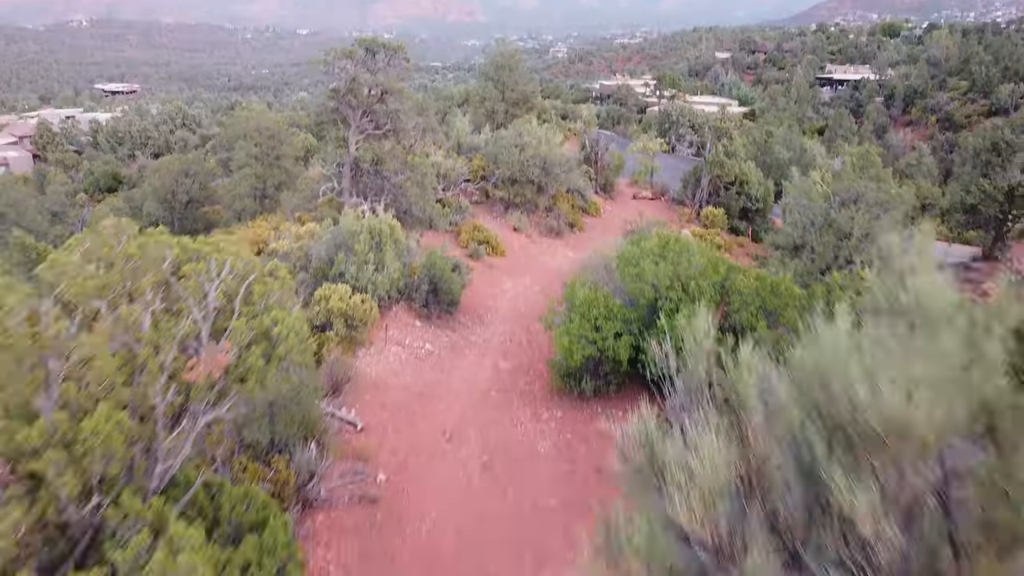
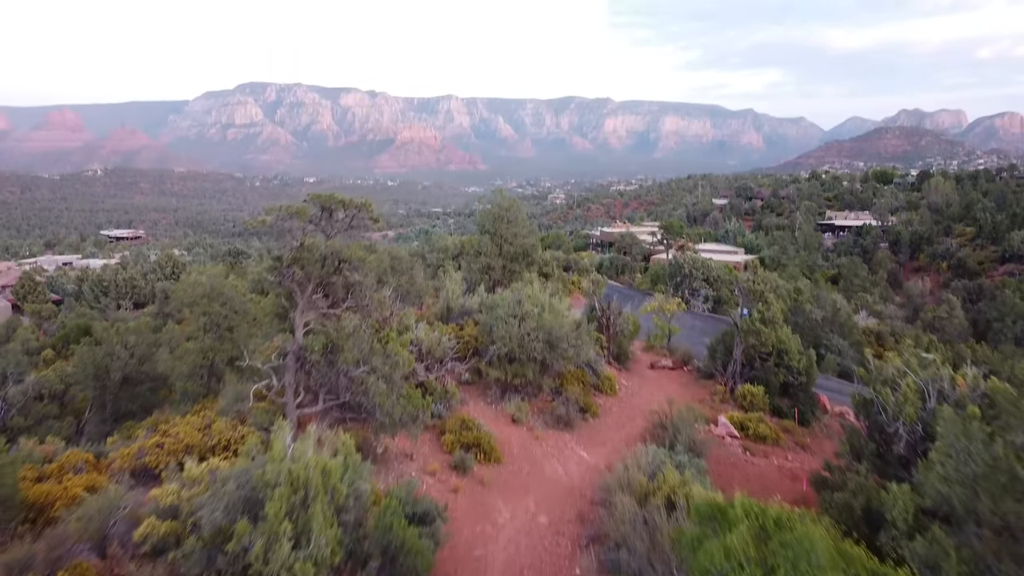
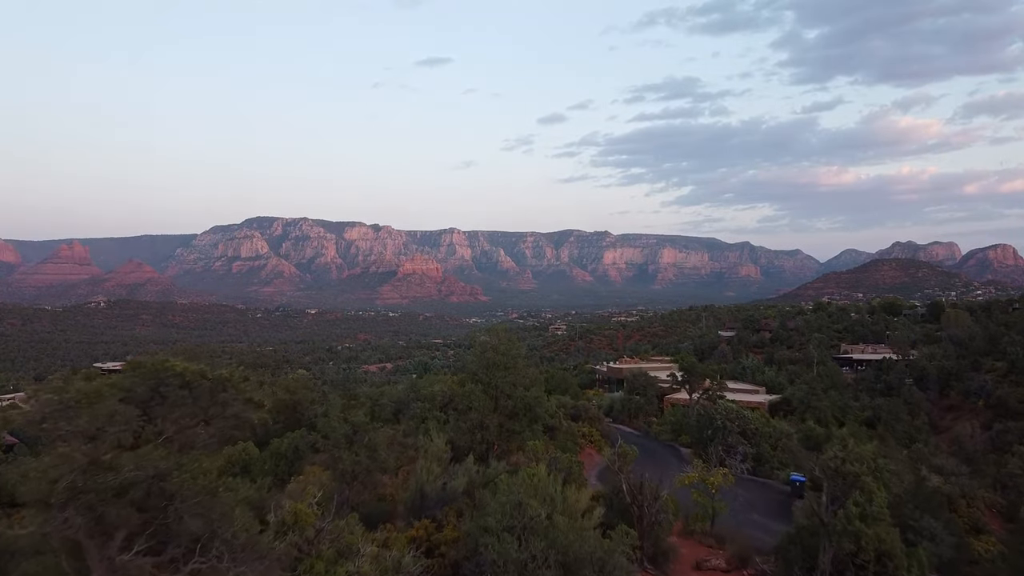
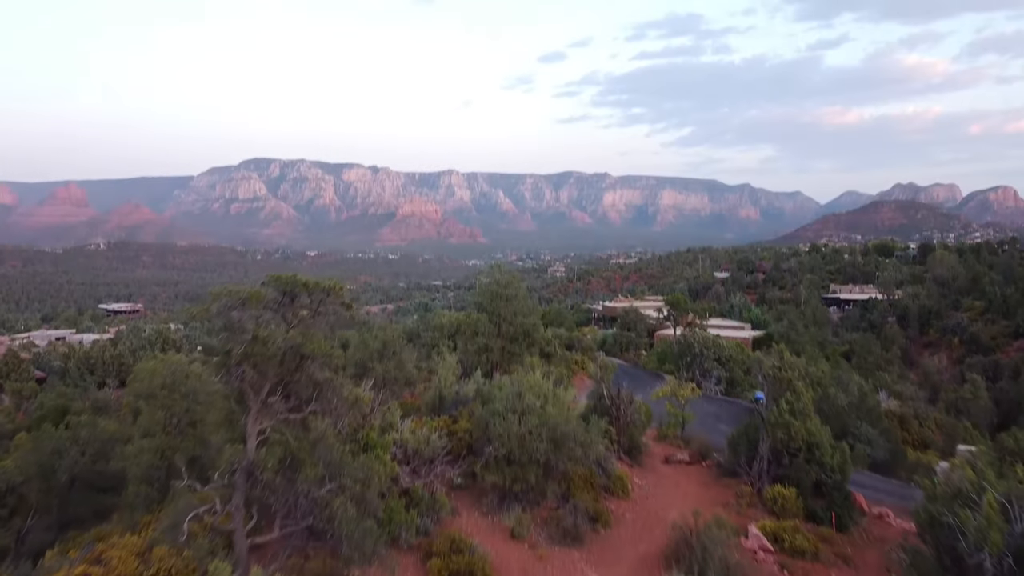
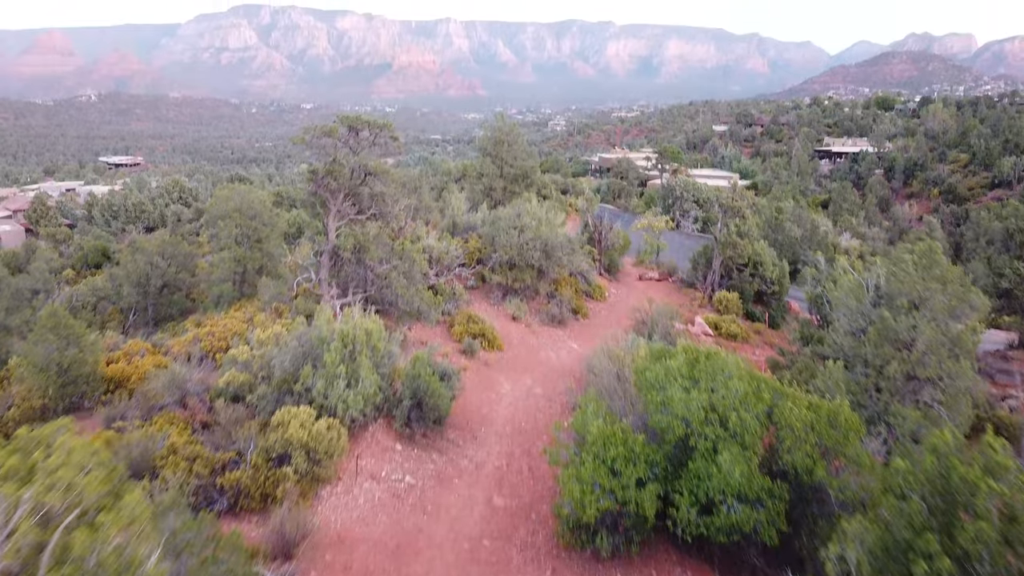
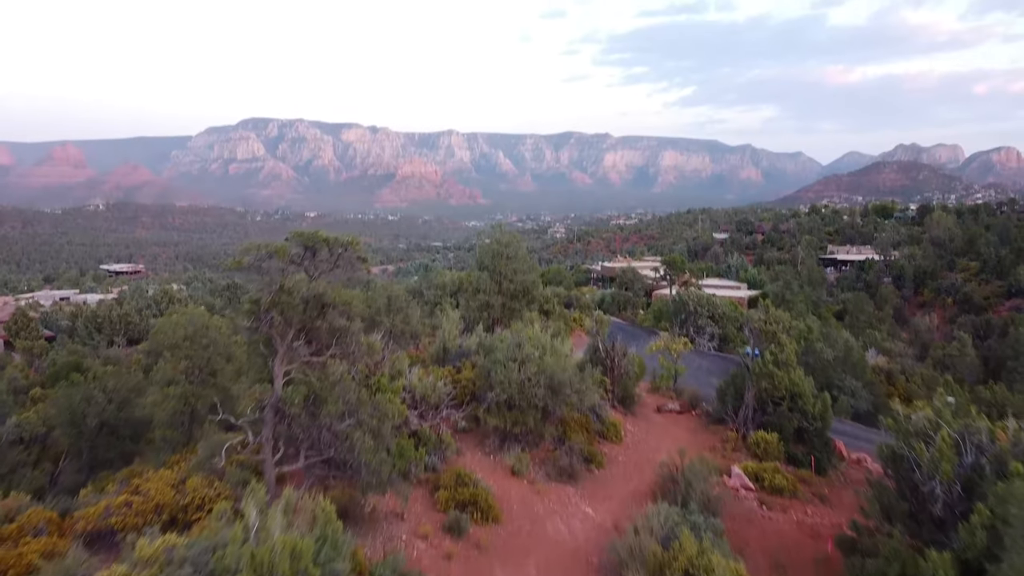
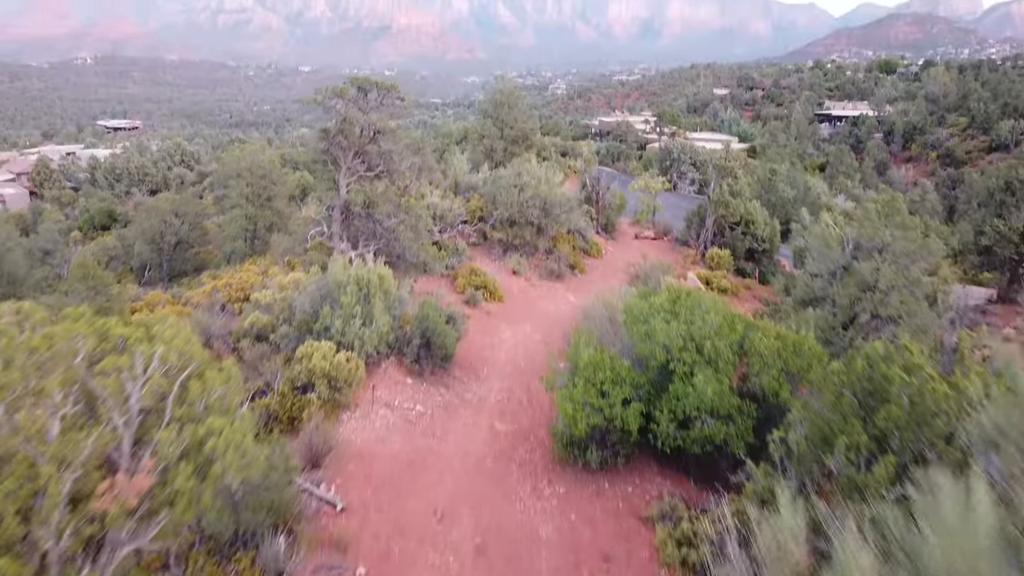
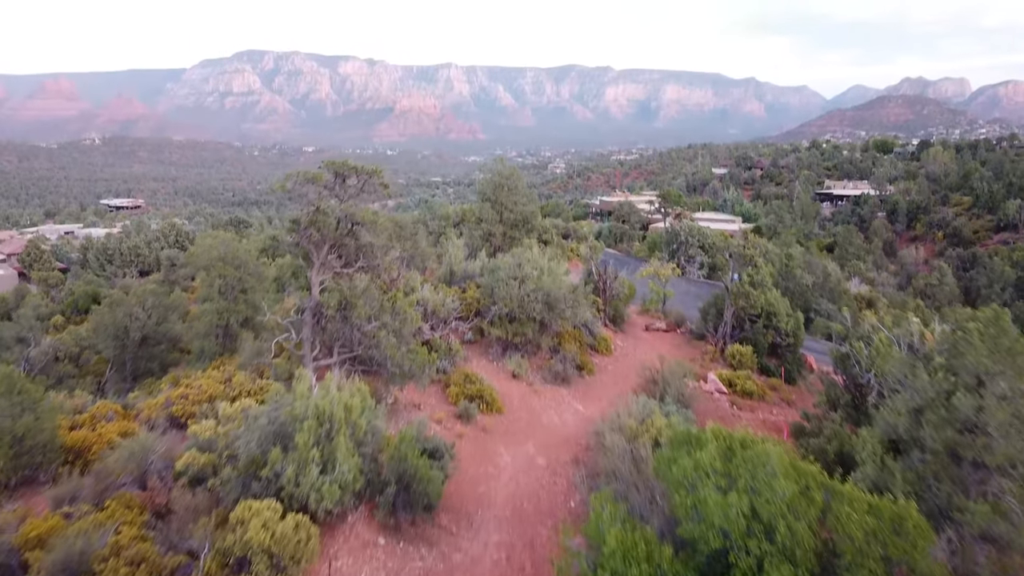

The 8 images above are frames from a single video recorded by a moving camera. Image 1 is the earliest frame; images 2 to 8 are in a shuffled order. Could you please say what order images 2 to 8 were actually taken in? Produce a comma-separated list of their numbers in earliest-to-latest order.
7, 5, 8, 2, 6, 4, 3
